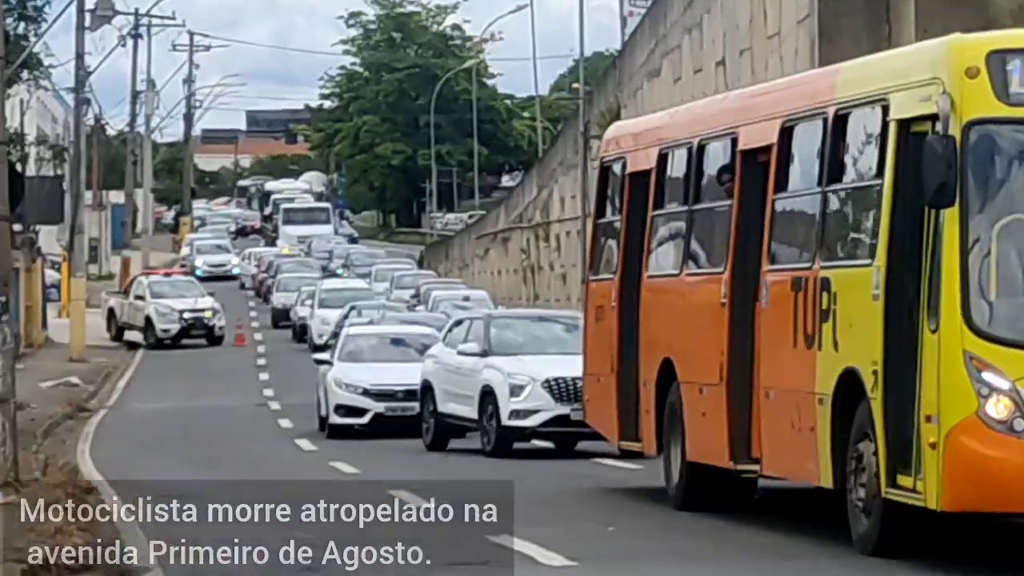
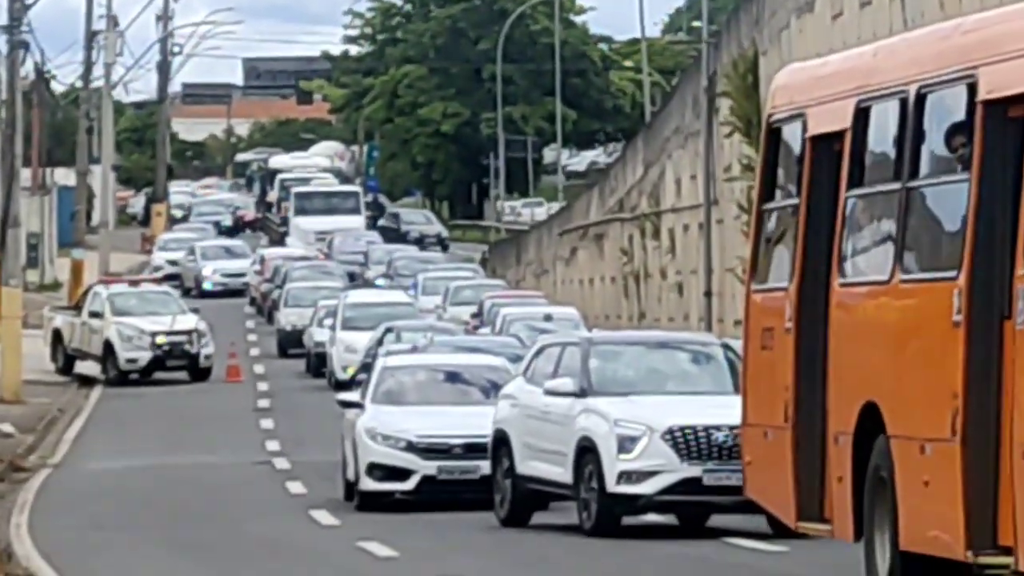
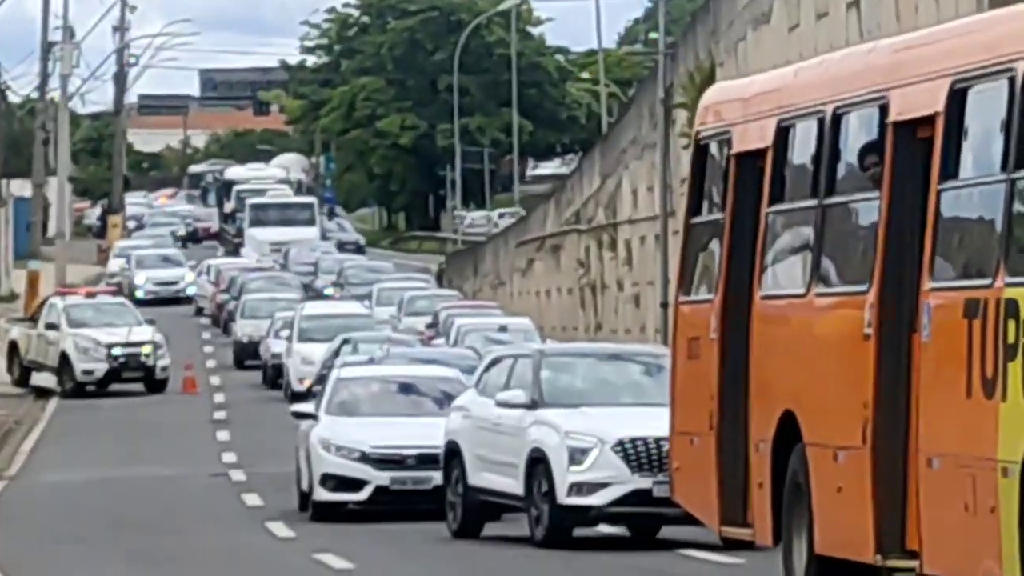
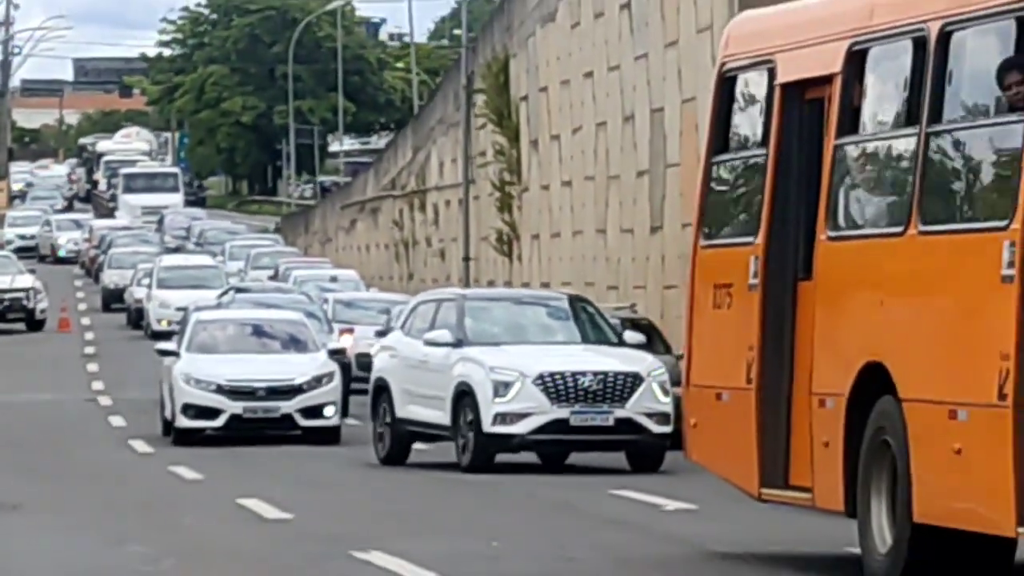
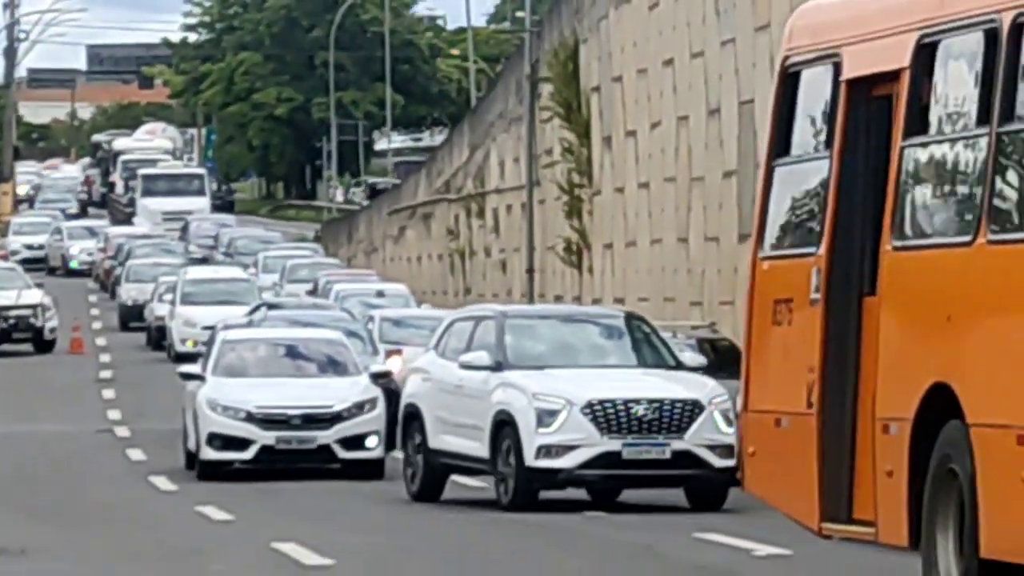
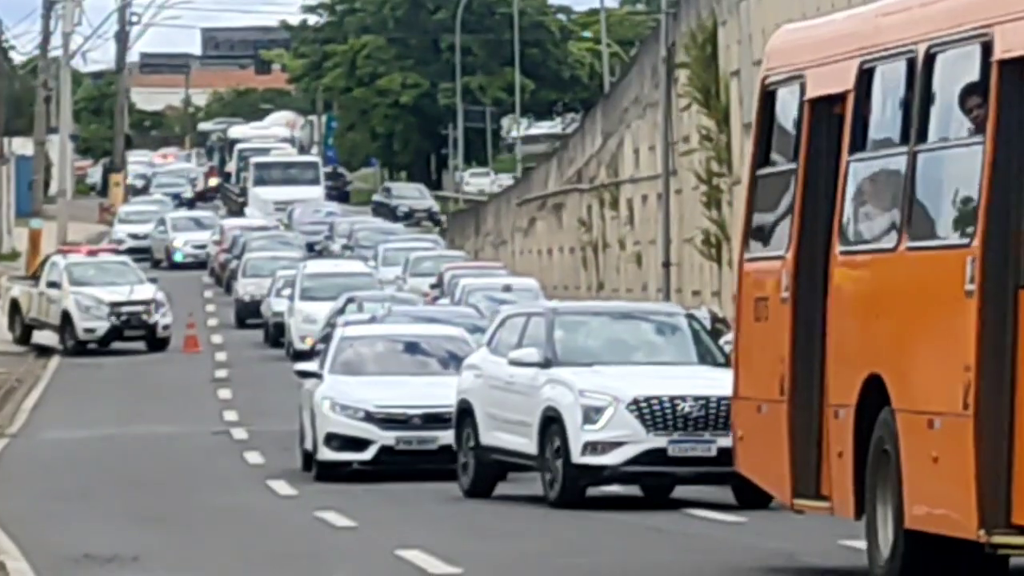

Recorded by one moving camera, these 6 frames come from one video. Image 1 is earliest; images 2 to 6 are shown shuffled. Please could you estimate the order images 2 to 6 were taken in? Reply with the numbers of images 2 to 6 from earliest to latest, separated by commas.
3, 2, 6, 5, 4
